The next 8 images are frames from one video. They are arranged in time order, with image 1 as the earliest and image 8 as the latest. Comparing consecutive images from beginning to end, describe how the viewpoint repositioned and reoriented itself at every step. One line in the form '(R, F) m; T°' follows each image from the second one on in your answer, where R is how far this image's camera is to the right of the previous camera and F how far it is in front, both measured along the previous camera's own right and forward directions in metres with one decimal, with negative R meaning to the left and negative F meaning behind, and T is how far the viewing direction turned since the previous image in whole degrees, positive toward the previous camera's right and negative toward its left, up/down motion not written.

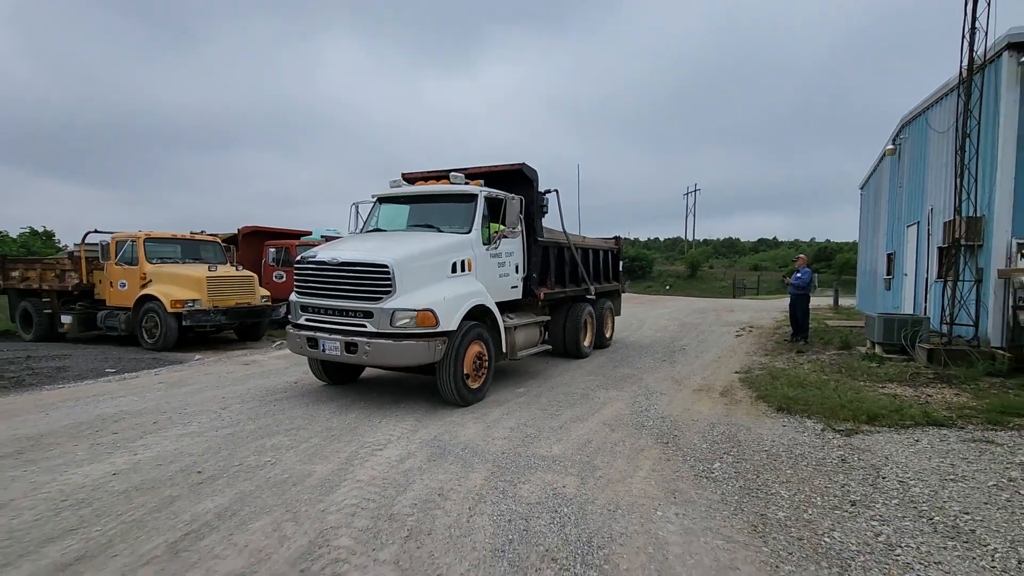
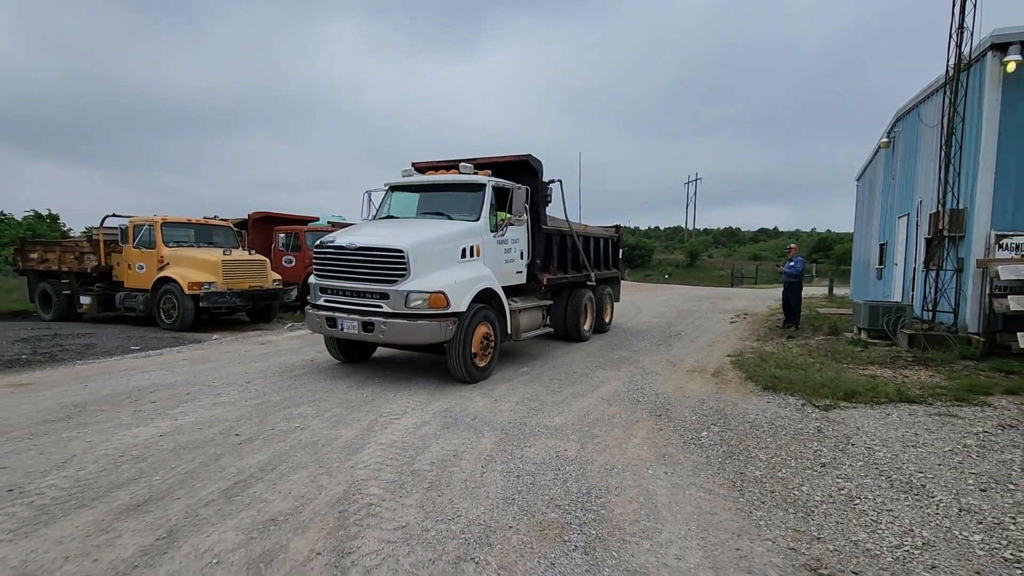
(-0.1, -0.5) m; 0°
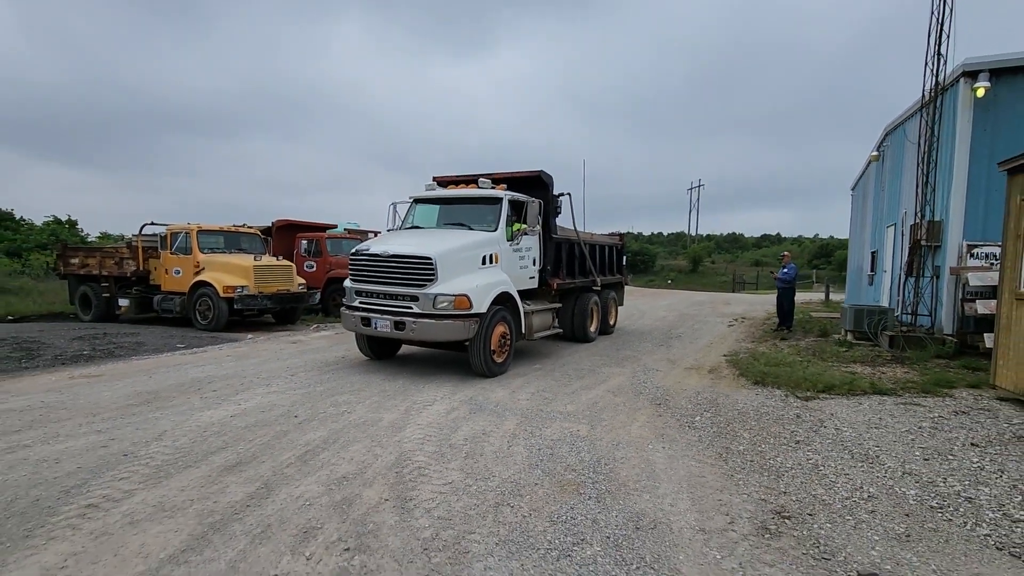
(-0.2, -0.8) m; 0°
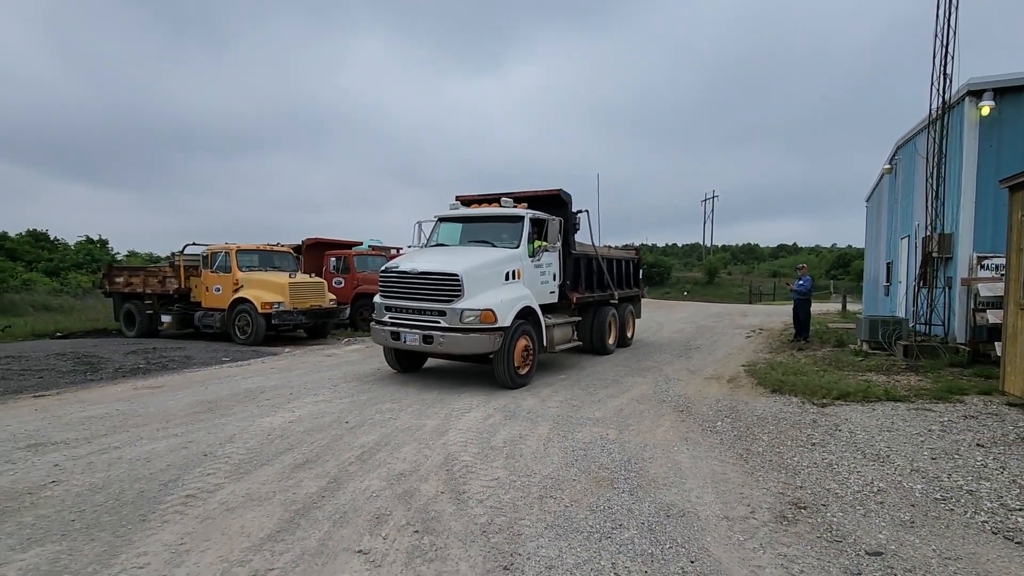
(-0.2, -0.5) m; -1°
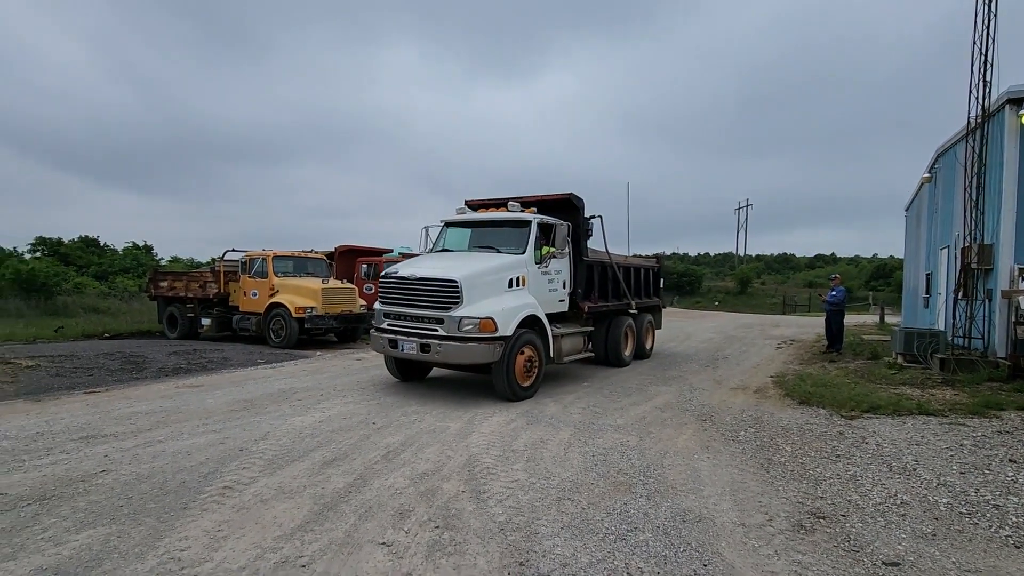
(+0.1, -0.1) m; -3°
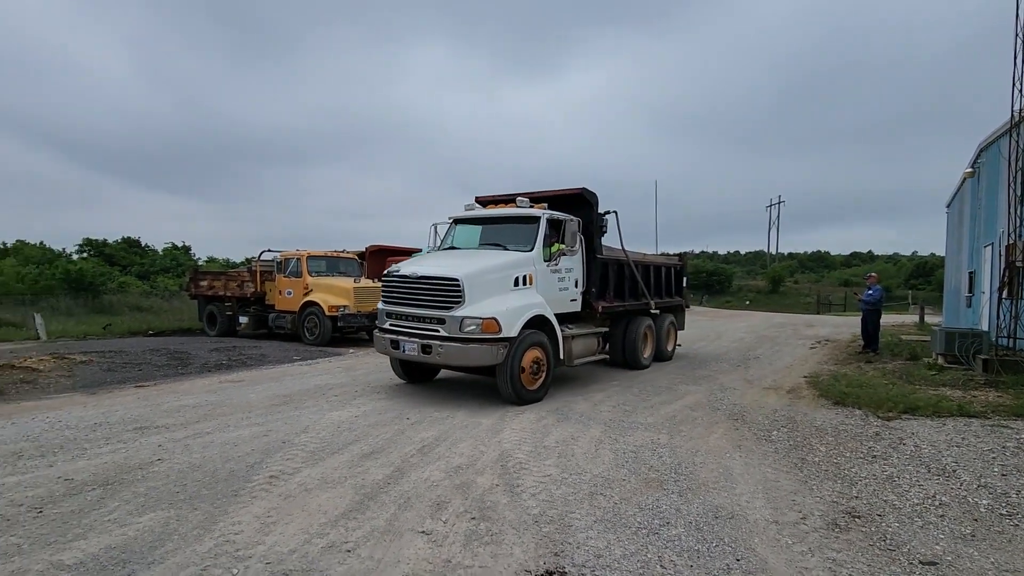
(-0.1, -0.1) m; -3°
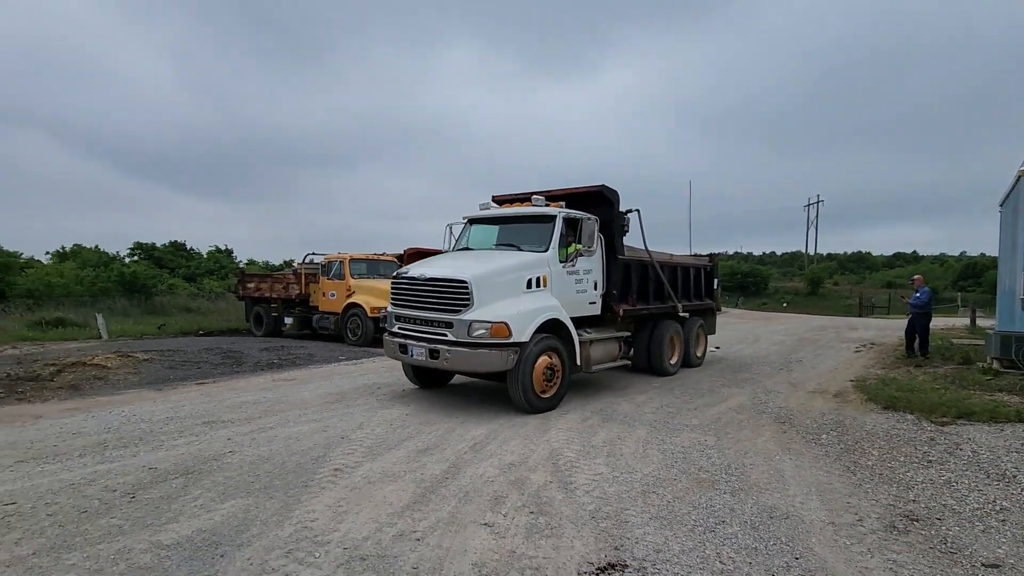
(-0.2, -0.2) m; -3°
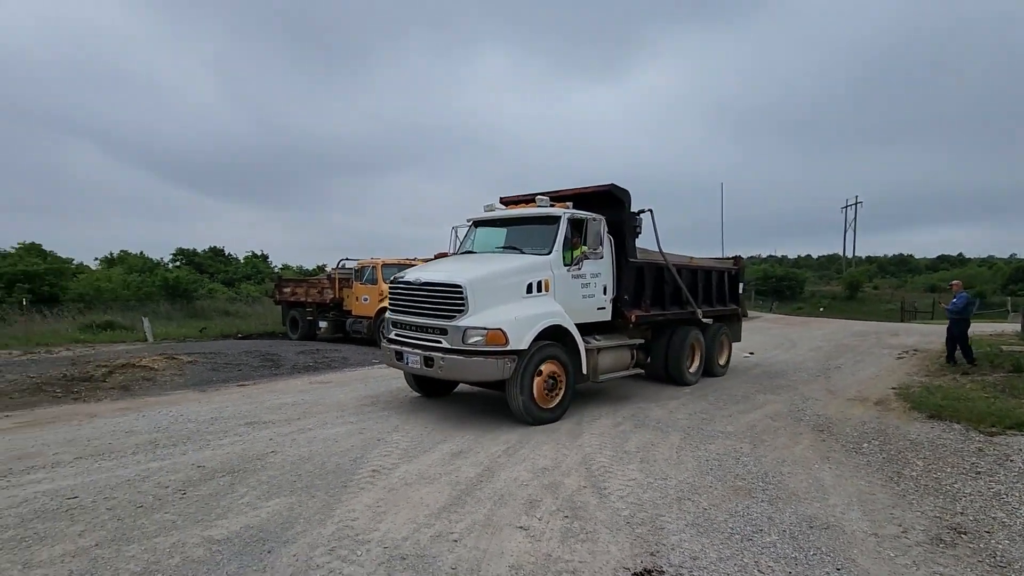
(0.0, -0.1) m; -3°
